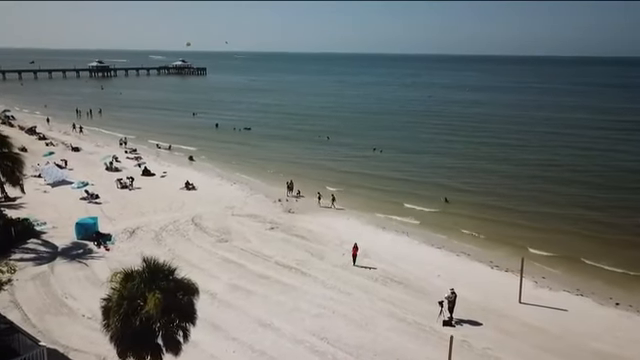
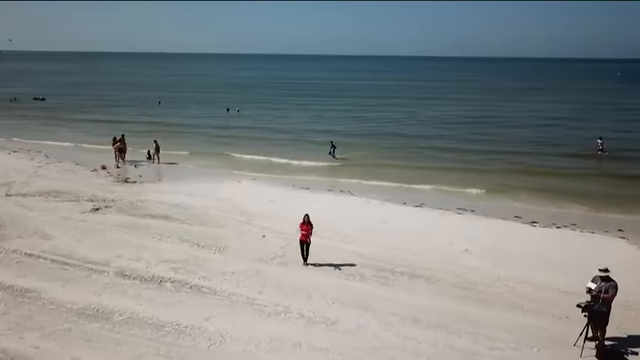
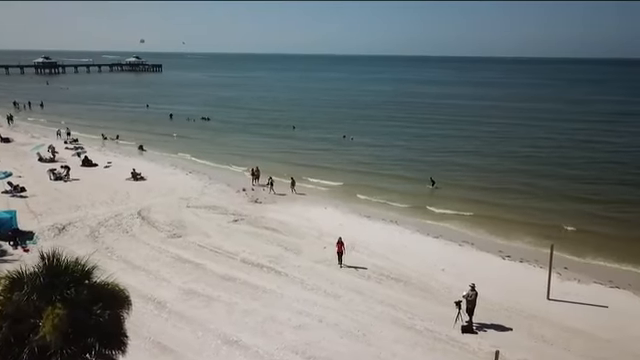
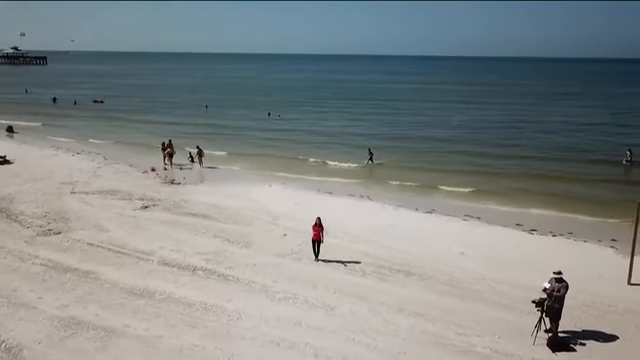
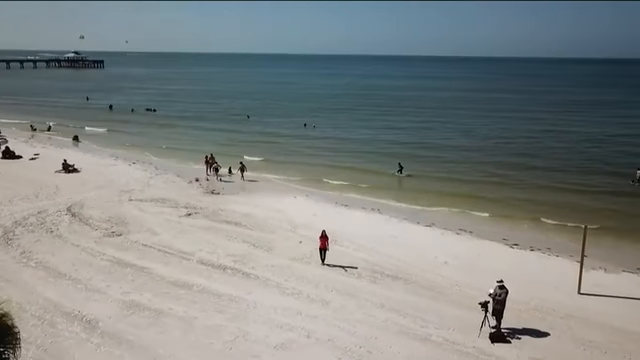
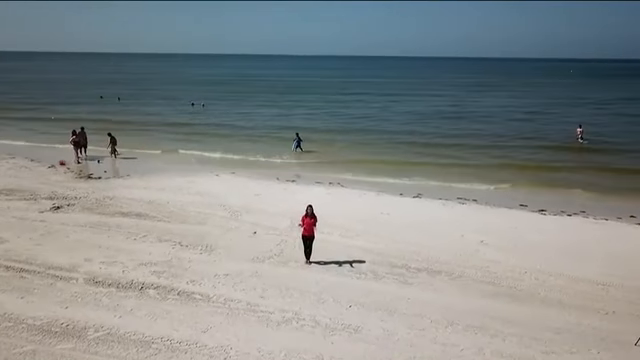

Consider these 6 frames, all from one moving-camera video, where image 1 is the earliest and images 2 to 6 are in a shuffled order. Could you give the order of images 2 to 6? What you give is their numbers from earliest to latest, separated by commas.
3, 5, 4, 2, 6
